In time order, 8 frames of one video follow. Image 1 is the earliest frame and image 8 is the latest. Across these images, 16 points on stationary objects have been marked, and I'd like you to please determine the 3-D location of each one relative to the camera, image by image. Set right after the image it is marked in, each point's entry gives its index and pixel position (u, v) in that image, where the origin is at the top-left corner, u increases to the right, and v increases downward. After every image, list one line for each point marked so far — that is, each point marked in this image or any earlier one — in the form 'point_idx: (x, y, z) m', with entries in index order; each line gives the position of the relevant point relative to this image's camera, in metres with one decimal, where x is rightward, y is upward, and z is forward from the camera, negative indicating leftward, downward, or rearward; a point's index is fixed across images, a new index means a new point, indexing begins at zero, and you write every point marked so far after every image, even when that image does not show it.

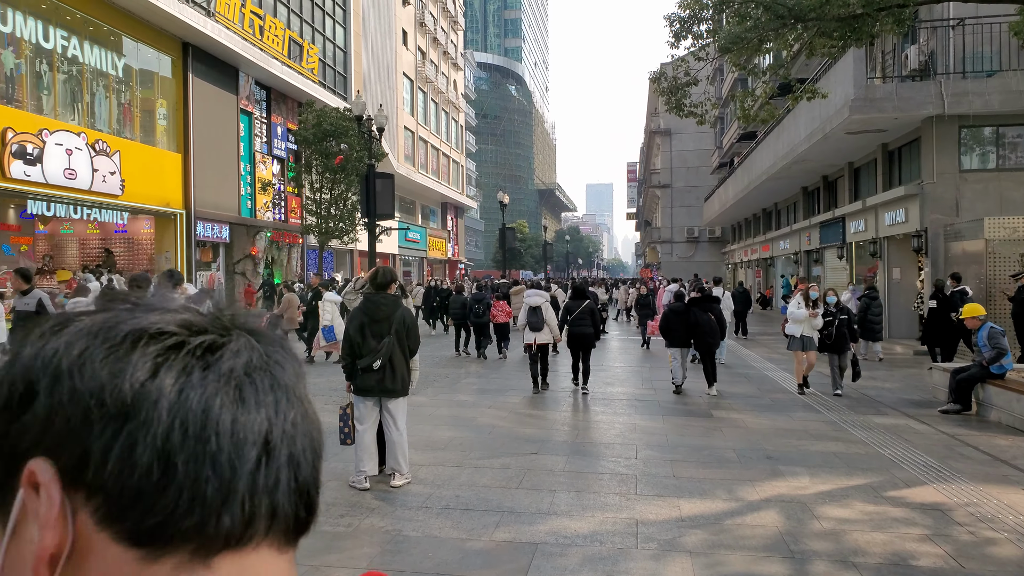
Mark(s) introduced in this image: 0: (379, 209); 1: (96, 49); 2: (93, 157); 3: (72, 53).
0: (-2.5, +1.4, +14.1) m
1: (-10.9, +6.3, +20.5) m
2: (-10.7, +3.3, +19.8) m
3: (-11.1, +5.9, +19.6) m
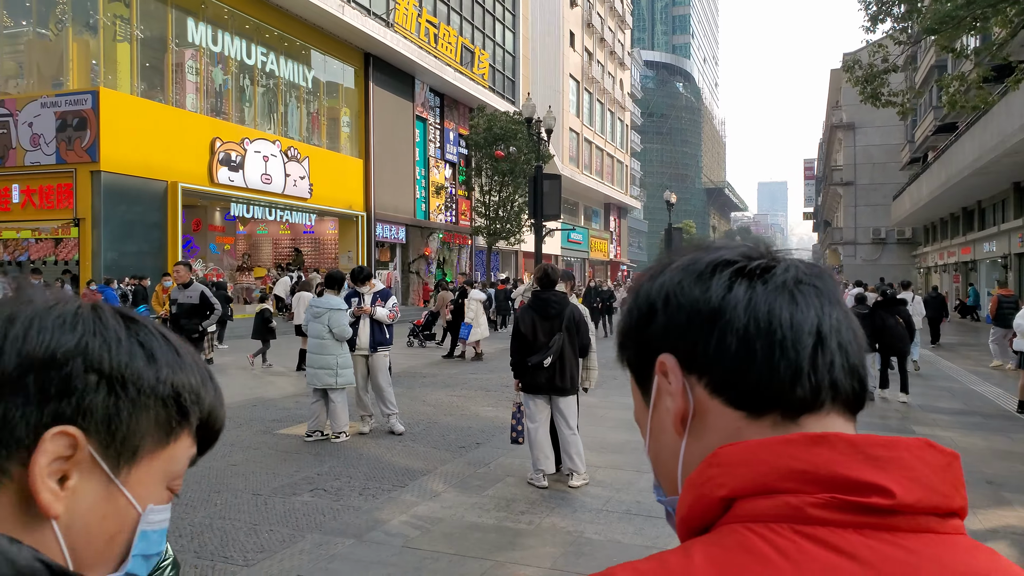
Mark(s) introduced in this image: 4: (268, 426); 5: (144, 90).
0: (+0.6, +1.4, +14.2) m
1: (-6.3, +6.4, +22.2) m
2: (-6.2, +3.4, +21.5) m
3: (-6.6, +6.0, +21.3) m
4: (-2.2, -1.3, +7.1) m
5: (-8.3, +4.4, +17.5) m
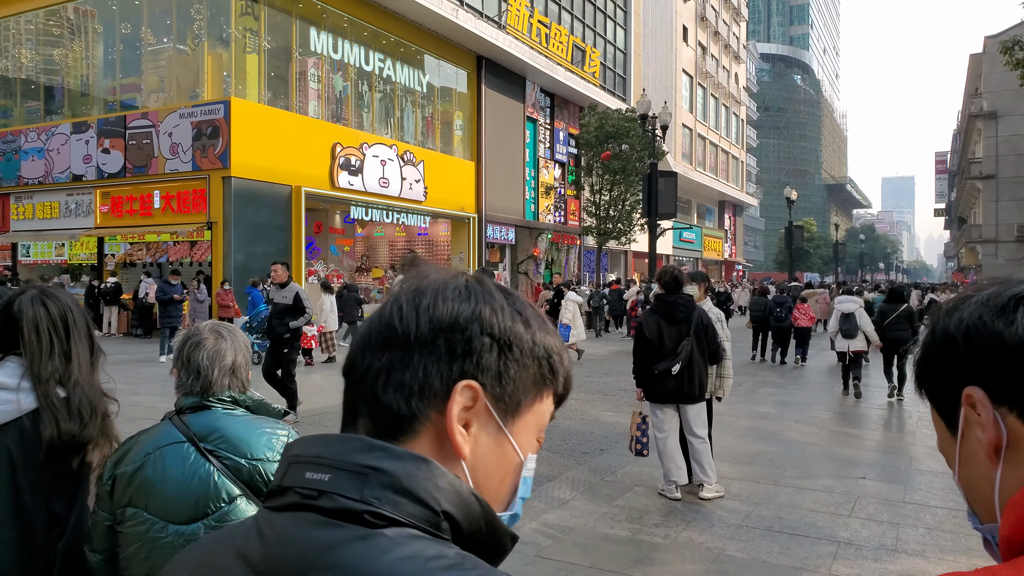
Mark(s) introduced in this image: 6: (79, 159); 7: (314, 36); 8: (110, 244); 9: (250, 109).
0: (+2.7, +1.4, +13.8) m
1: (-3.1, +6.4, +22.7) m
2: (-3.1, +3.4, +22.0) m
3: (-3.5, +6.0, +21.9) m
4: (-1.1, -1.3, +7.2) m
5: (-5.7, +4.4, +18.3) m
6: (-10.7, +3.2, +19.2) m
7: (-4.9, +6.3, +19.5) m
8: (-9.7, +1.1, +18.9) m
9: (-5.8, +4.0, +17.4) m
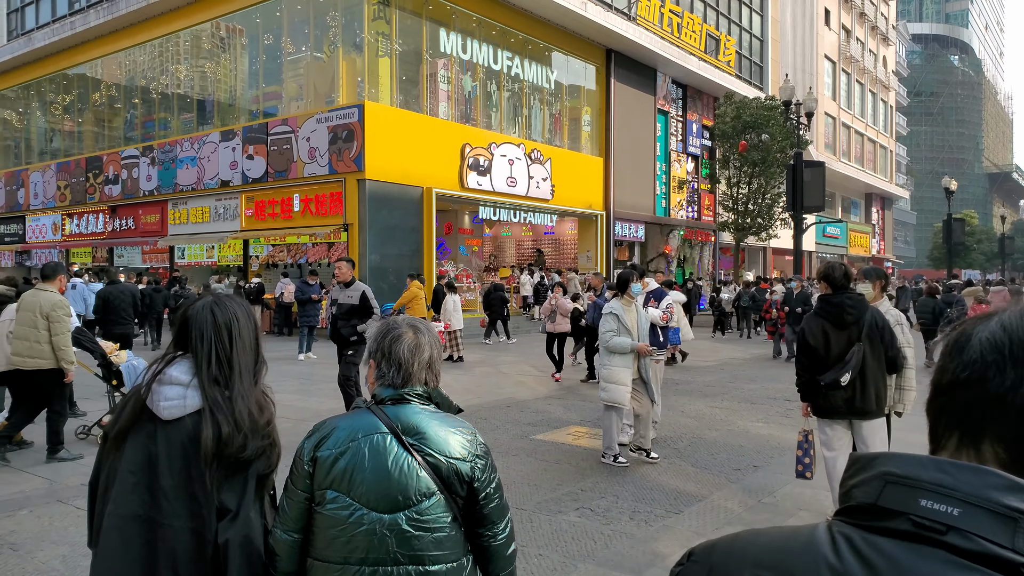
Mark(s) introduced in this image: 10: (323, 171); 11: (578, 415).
0: (+4.9, +1.4, +12.8) m
1: (+0.6, +6.4, +22.4) m
2: (+0.5, +3.5, +21.8) m
3: (+0.1, +6.0, +21.7) m
4: (+0.1, -1.3, +6.8) m
5: (-2.6, +4.4, +18.6) m
6: (-7.4, +3.2, +20.3) m
7: (-1.7, +6.3, +19.6) m
8: (-6.5, +1.1, +19.8) m
9: (-2.9, +4.0, +17.7) m
10: (-4.3, +2.7, +18.0) m
11: (+0.6, -1.2, +7.5) m
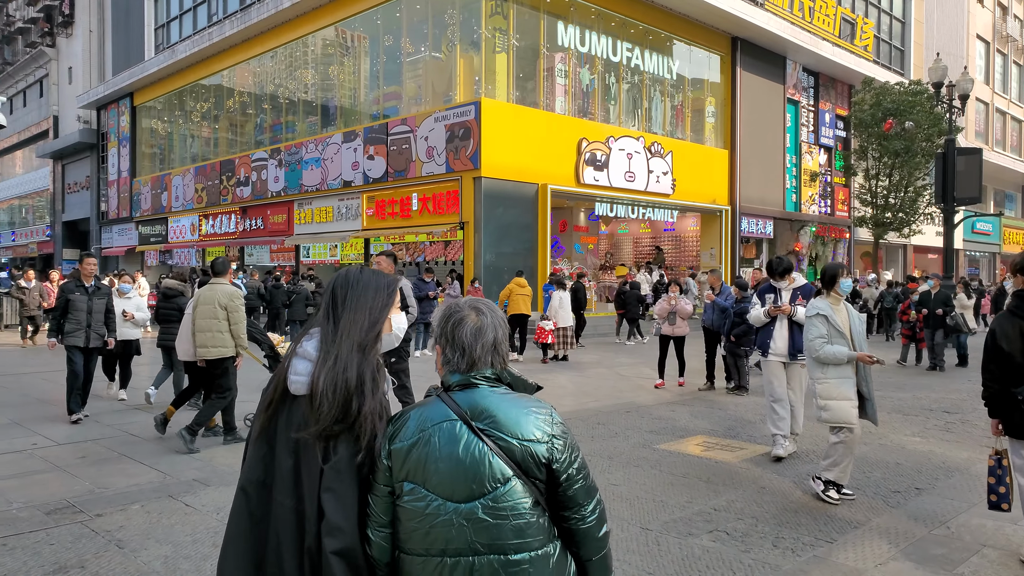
0: (+6.7, +1.4, +11.5) m
1: (+3.9, +6.4, +21.7) m
2: (+3.7, +3.5, +21.0) m
3: (+3.3, +6.0, +21.0) m
4: (+1.1, -1.2, +6.3) m
5: (+0.1, +4.5, +18.3) m
6: (-4.3, +3.2, +20.7) m
7: (+1.2, +6.4, +19.2) m
8: (-3.5, +1.1, +20.1) m
9: (-0.3, +4.0, +17.5) m
10: (-1.6, +2.7, +18.0) m
11: (+1.7, -1.2, +6.9) m
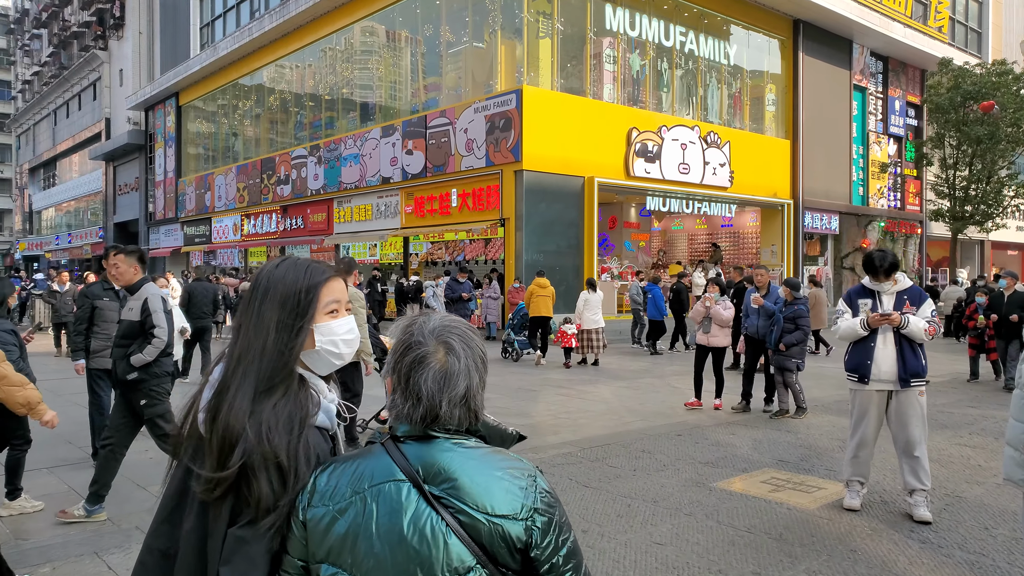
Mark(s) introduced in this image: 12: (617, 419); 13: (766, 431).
0: (+7.2, +1.4, +10.0) m
1: (+5.1, +6.4, +20.3) m
2: (+4.8, +3.5, +19.7) m
3: (+4.4, +6.1, +19.7) m
4: (+1.3, -1.2, +5.2) m
5: (+1.1, +4.5, +17.2) m
6: (-3.2, +3.2, +19.9) m
7: (+2.2, +6.4, +18.1) m
8: (-2.4, +1.1, +19.2) m
9: (+0.6, +4.0, +16.4) m
10: (-0.7, +2.7, +17.0) m
11: (+1.9, -1.2, +5.7) m
12: (+1.0, -1.2, +7.3) m
13: (+2.1, -1.2, +6.5) m
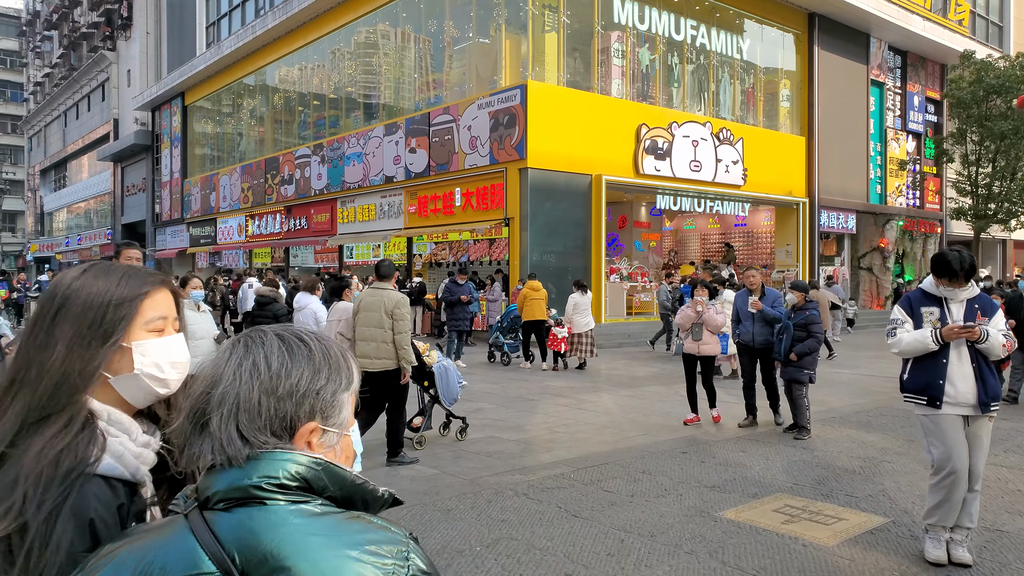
0: (+7.2, +1.4, +9.3) m
1: (+5.3, +6.4, +19.7) m
2: (+5.0, +3.4, +19.1) m
3: (+4.6, +6.0, +19.1) m
4: (+1.2, -1.3, +4.6) m
5: (+1.2, +4.4, +16.7) m
6: (-3.0, +3.2, +19.4) m
7: (+2.4, +6.3, +17.5) m
8: (-2.3, +1.1, +18.8) m
9: (+0.7, +4.0, +15.9) m
10: (-0.6, +2.7, +16.5) m
11: (+1.8, -1.2, +5.1) m
12: (+0.9, -1.2, +6.8) m
13: (+2.1, -1.2, +6.0) m
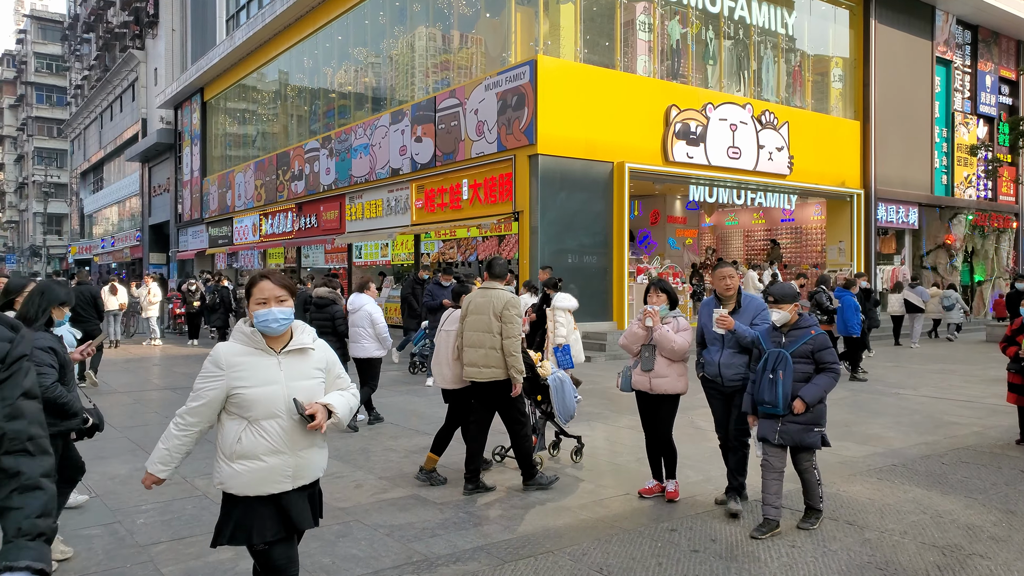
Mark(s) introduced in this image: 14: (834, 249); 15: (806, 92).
0: (+6.9, +1.4, +7.1) m
1: (+5.6, +6.4, +17.6) m
2: (+5.4, +3.4, +17.0) m
3: (+4.9, +6.0, +17.1) m
4: (+0.6, -1.3, +2.8) m
5: (+1.4, +4.4, +14.8) m
6: (-2.6, +3.1, +17.9) m
7: (+2.6, +6.3, +15.6) m
8: (-1.9, +1.0, +17.1) m
9: (+0.9, +3.9, +14.1) m
10: (-0.4, +2.6, +14.8) m
11: (+1.3, -1.3, +3.3) m
12: (+0.5, -1.3, +4.9) m
13: (+1.6, -1.2, +4.1) m
14: (+8.0, +1.0, +19.4) m
15: (+6.9, +4.7, +18.5) m
